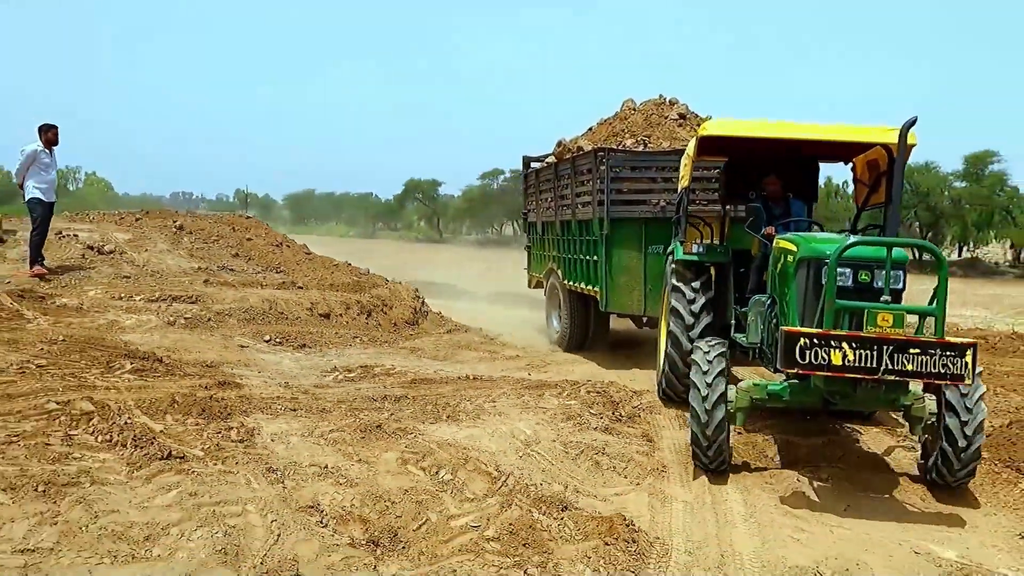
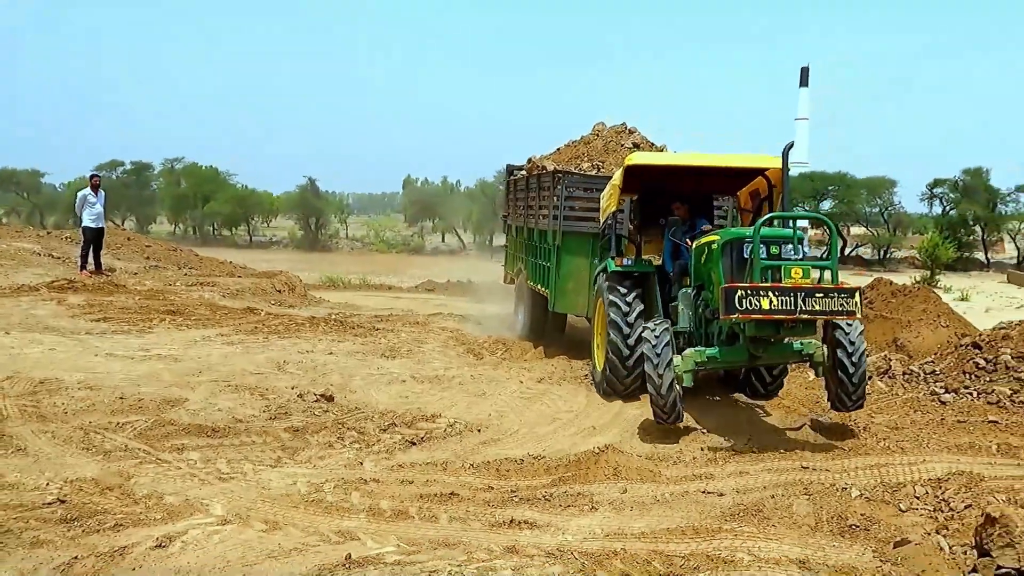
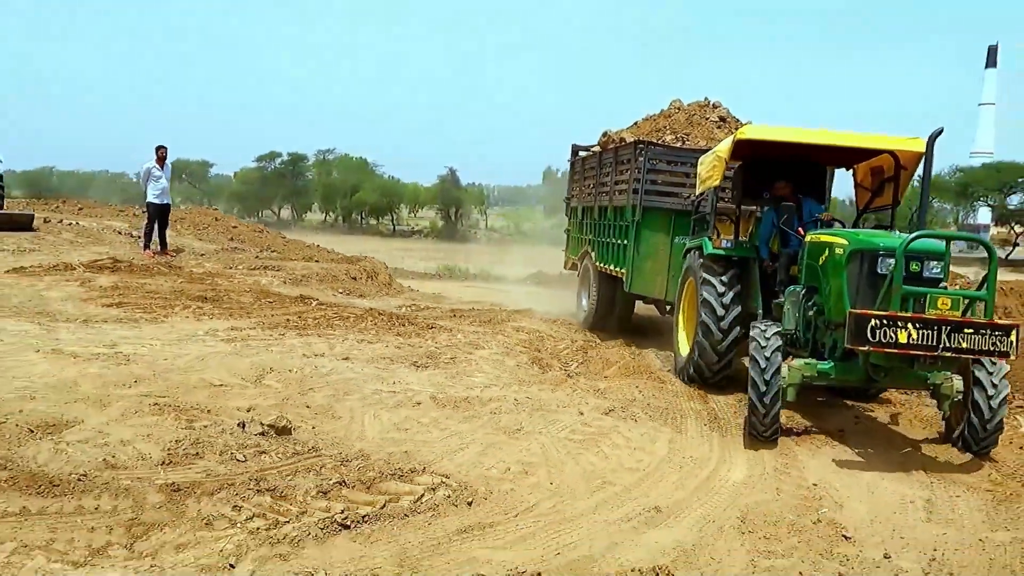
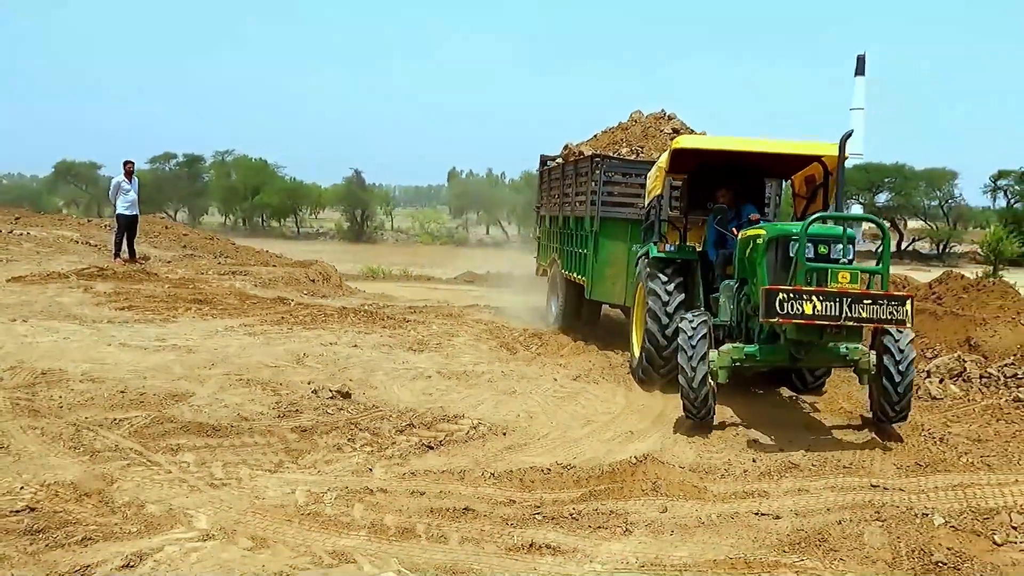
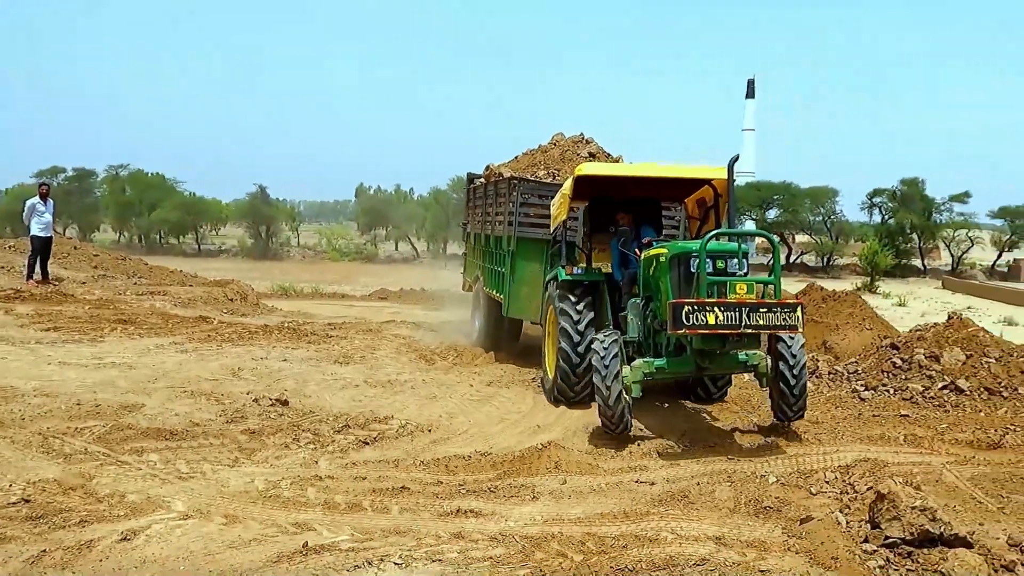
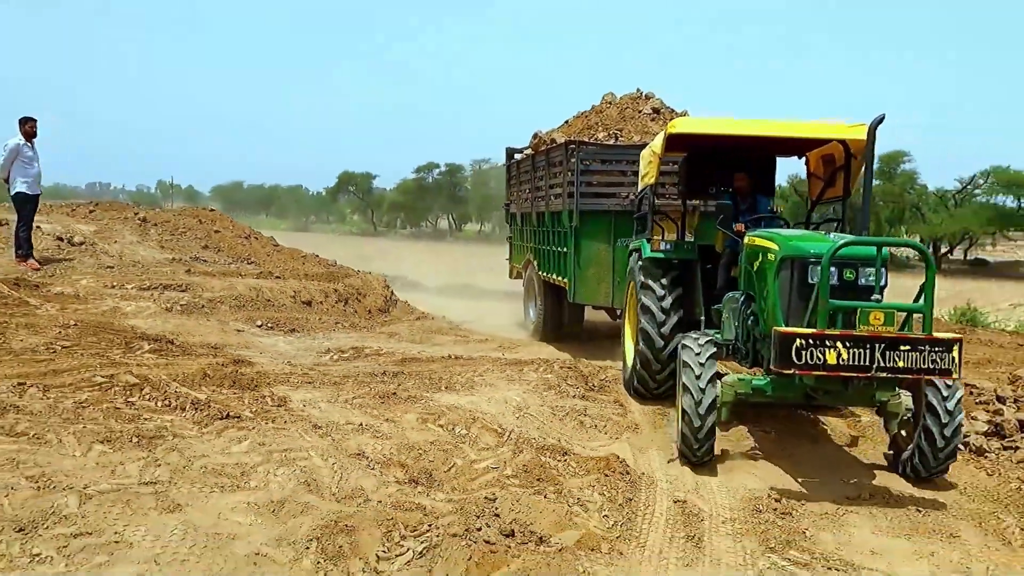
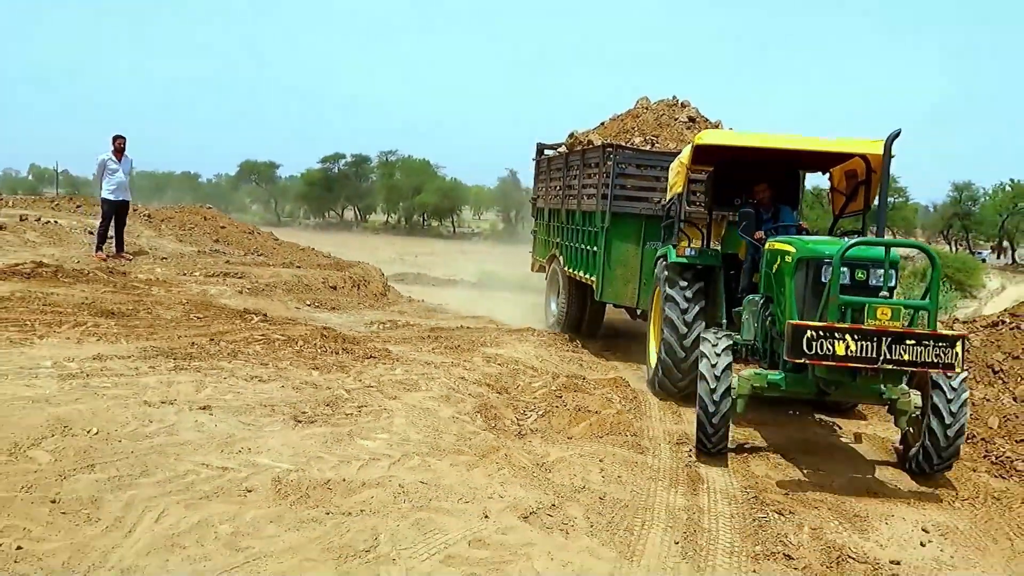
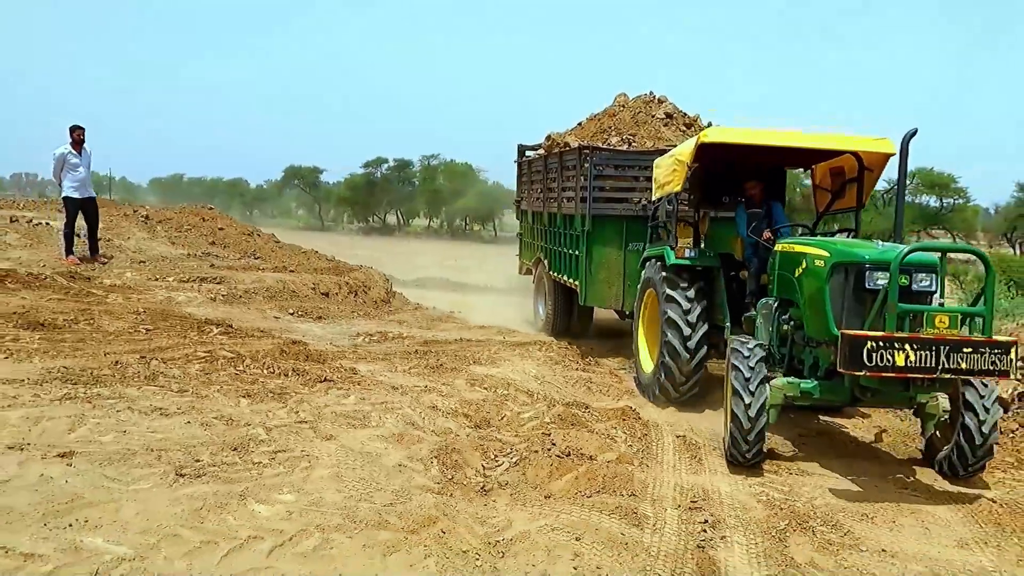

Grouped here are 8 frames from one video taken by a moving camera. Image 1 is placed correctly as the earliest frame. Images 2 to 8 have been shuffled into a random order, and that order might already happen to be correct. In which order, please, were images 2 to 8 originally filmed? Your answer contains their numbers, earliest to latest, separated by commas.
6, 8, 7, 3, 4, 2, 5
